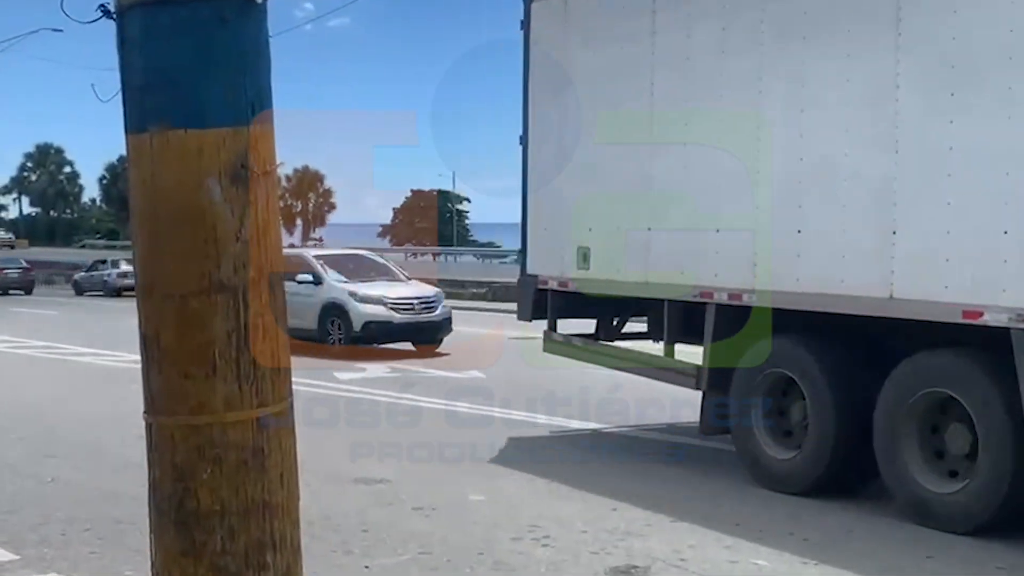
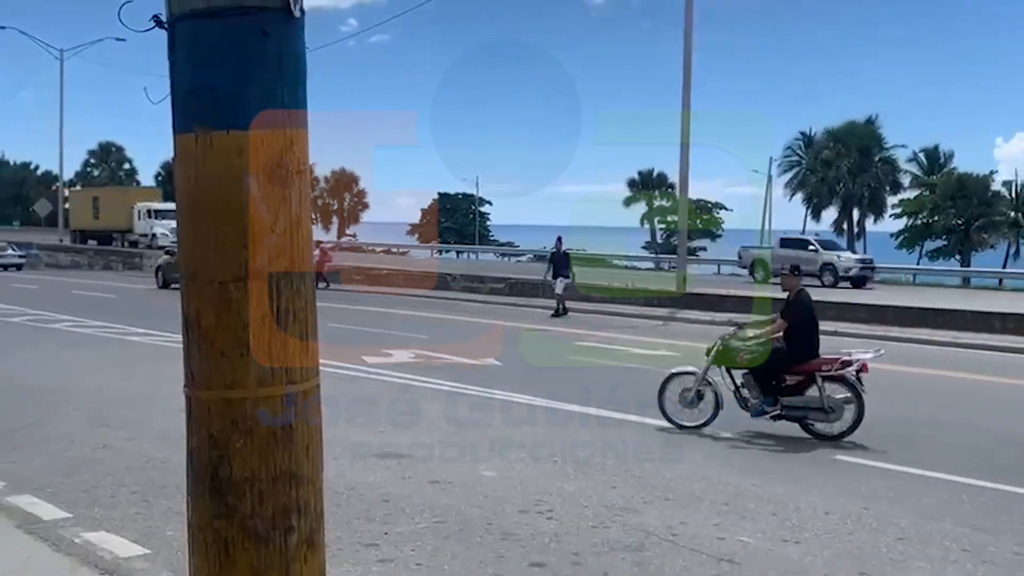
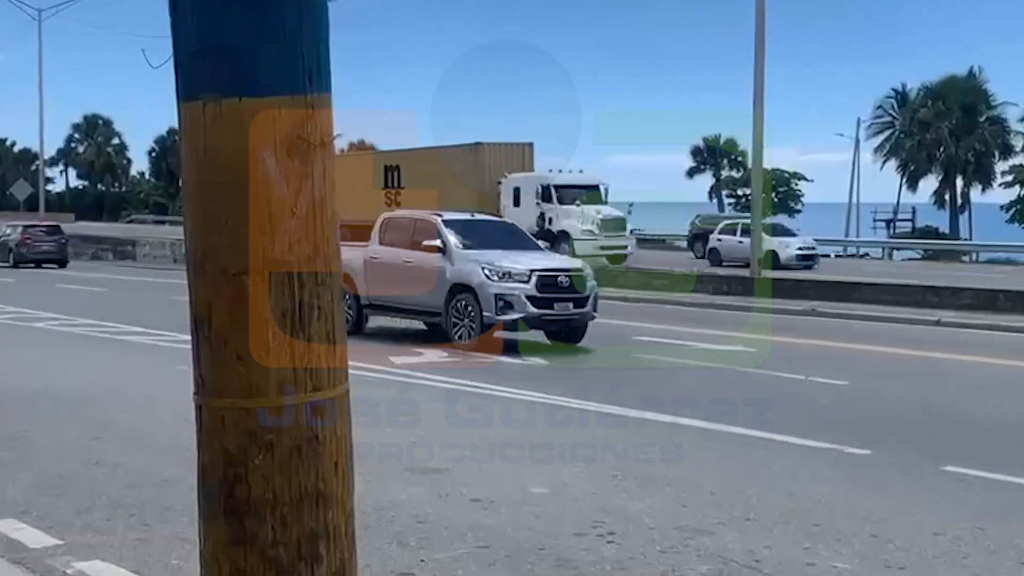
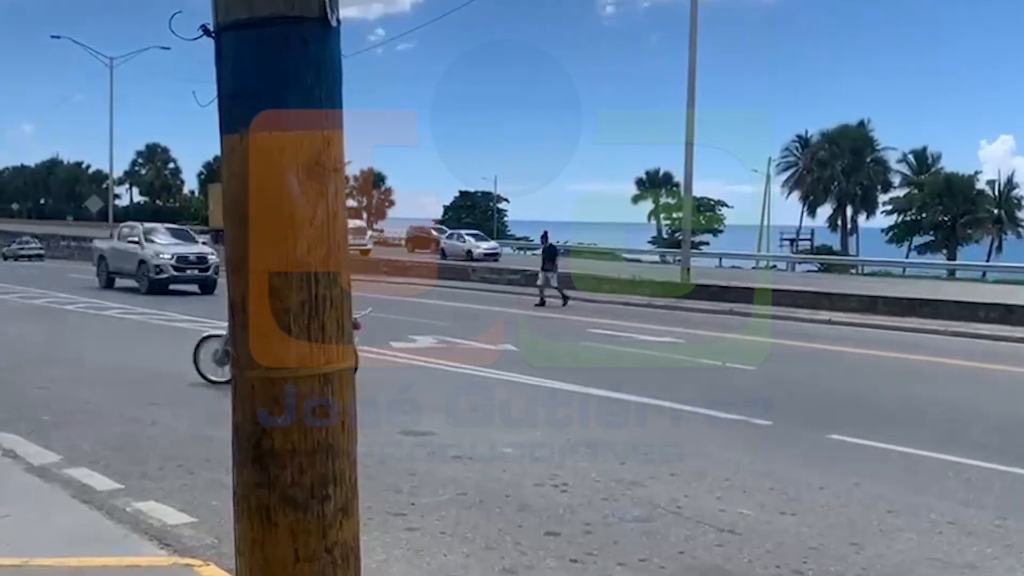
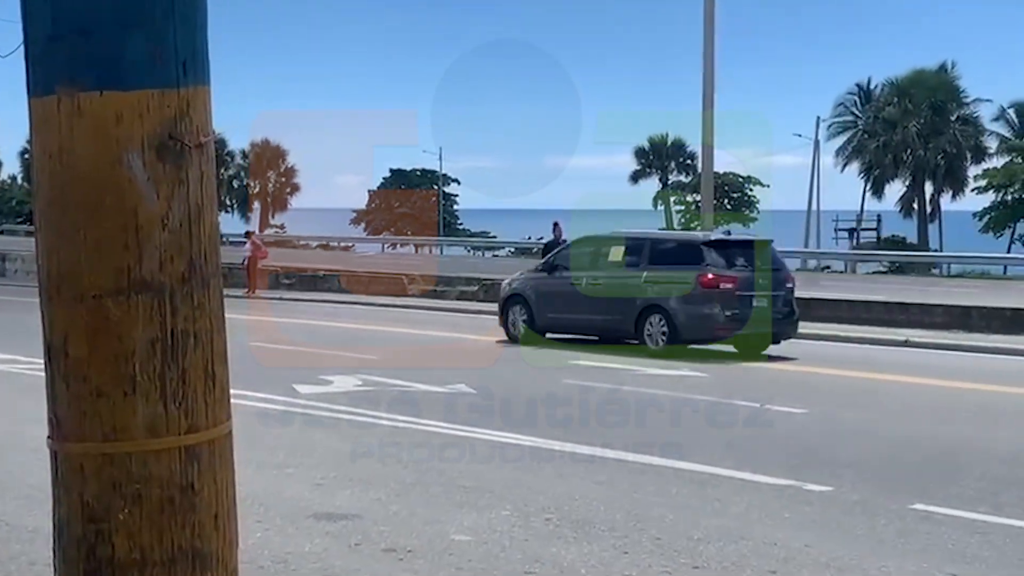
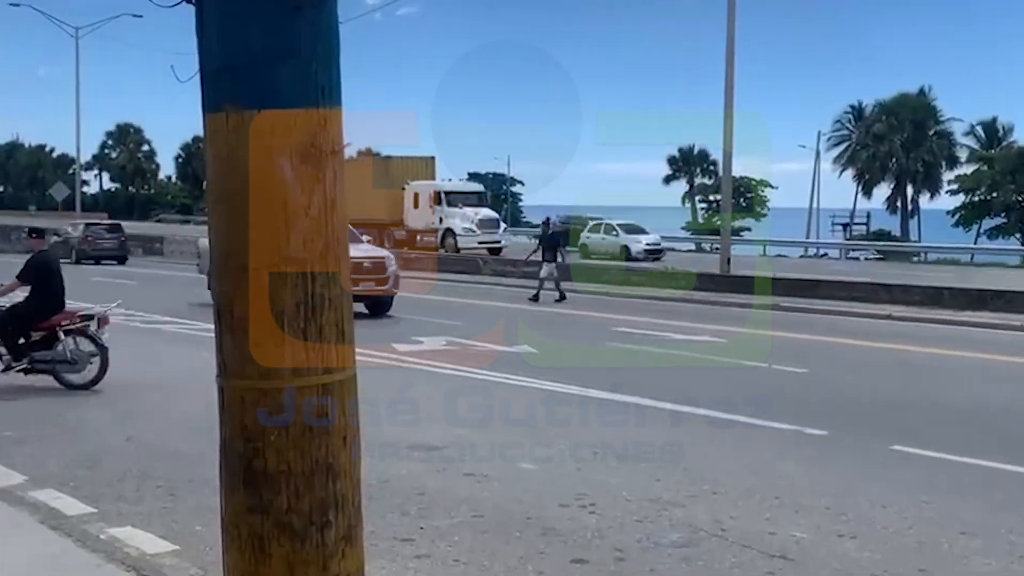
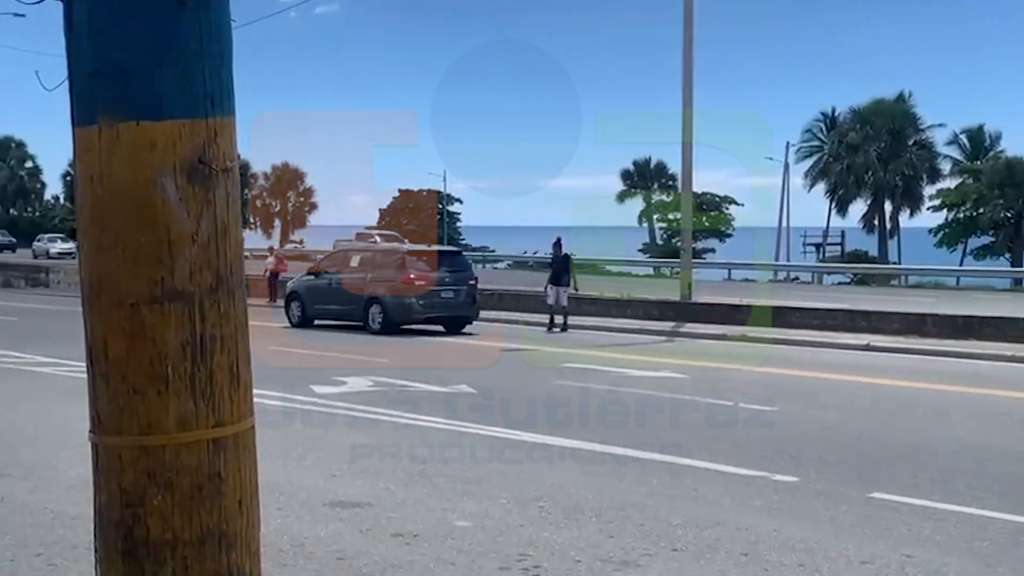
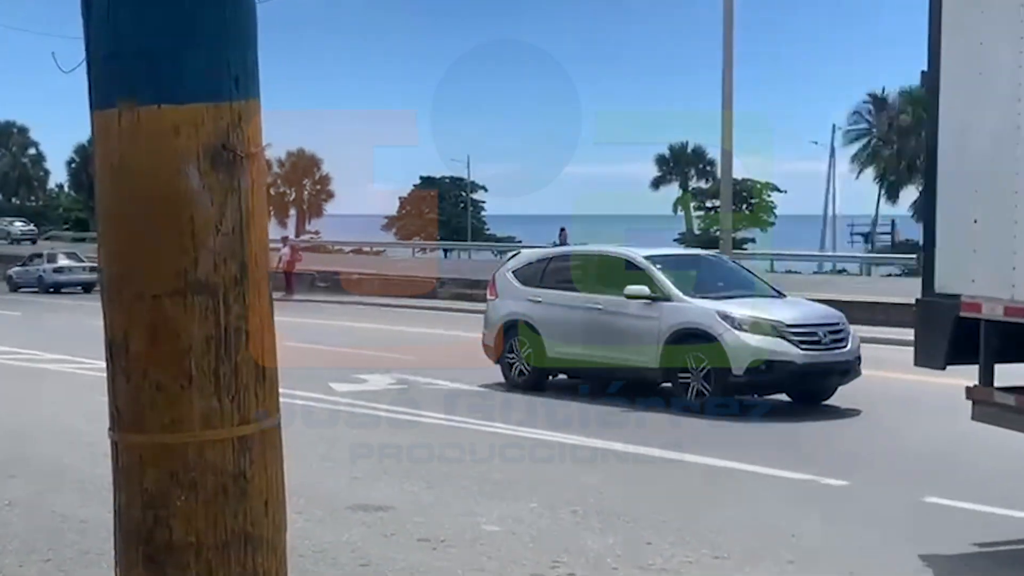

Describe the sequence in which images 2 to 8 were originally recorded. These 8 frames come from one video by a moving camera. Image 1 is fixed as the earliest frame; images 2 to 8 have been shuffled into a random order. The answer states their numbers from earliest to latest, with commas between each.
8, 5, 7, 2, 4, 6, 3
